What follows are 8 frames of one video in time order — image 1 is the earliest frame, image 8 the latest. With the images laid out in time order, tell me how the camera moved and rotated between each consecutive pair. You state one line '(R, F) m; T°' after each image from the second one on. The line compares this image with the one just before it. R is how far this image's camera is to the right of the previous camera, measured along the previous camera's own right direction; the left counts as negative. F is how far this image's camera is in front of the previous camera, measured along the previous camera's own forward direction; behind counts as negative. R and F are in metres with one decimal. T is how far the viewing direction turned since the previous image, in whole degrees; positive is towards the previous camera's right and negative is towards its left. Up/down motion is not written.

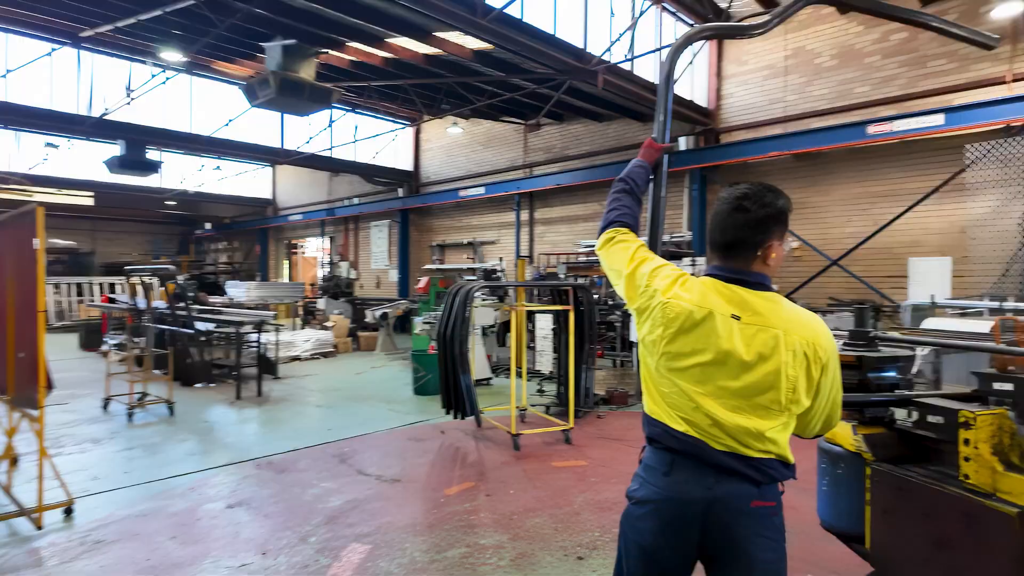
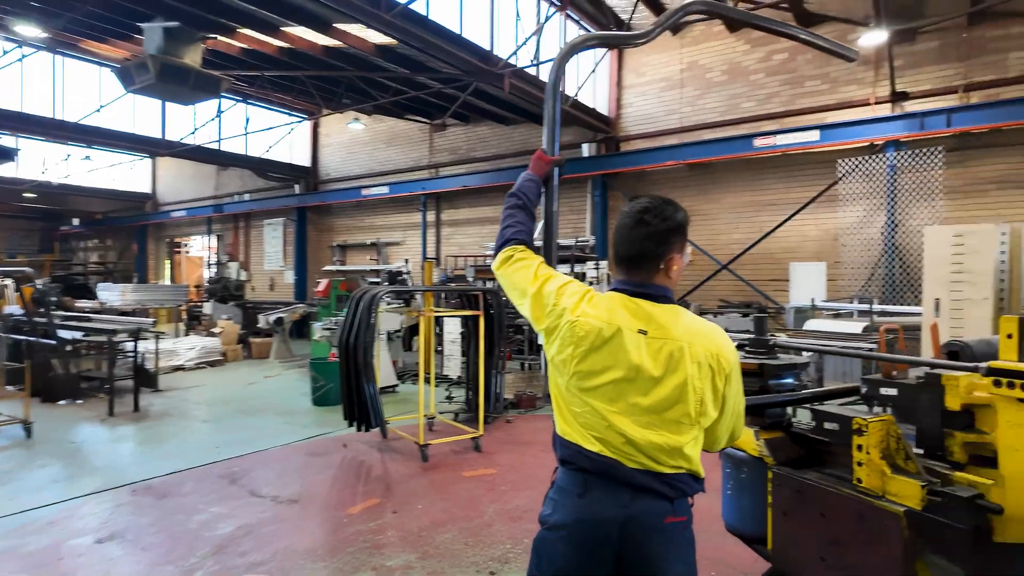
(0.0, +0.1) m; +9°
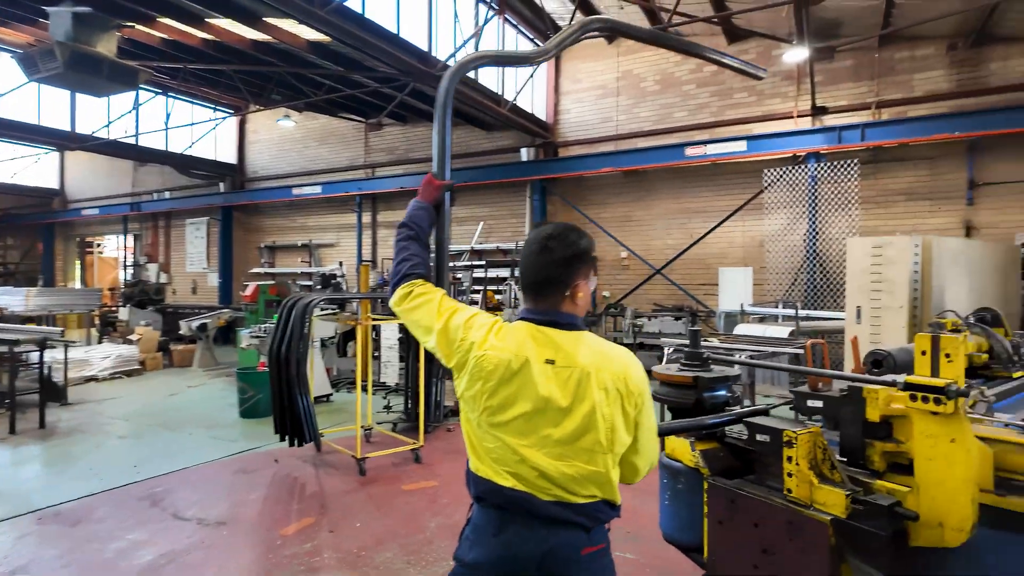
(0.0, 0.0) m; +6°
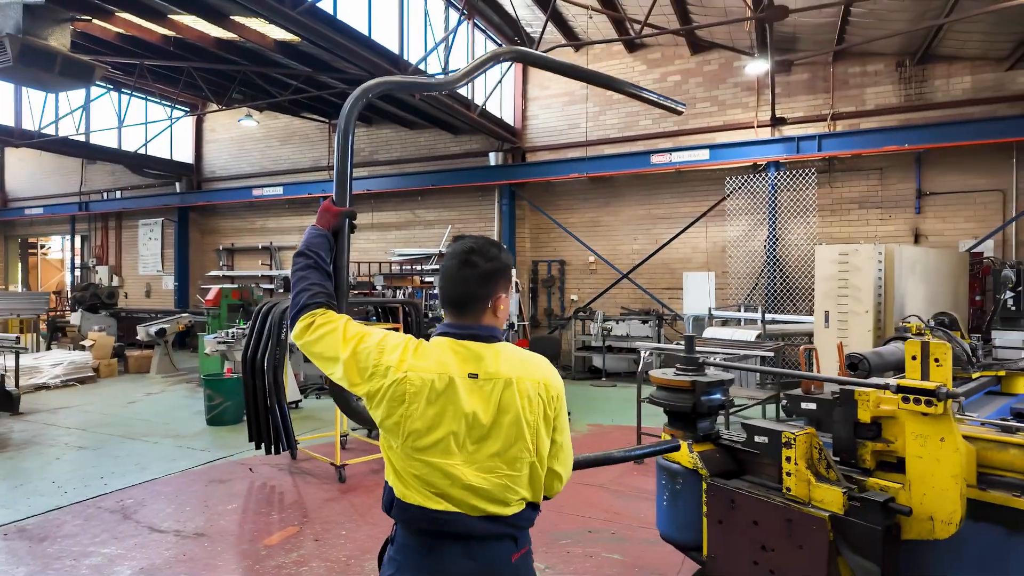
(-0.1, 0.0) m; +4°
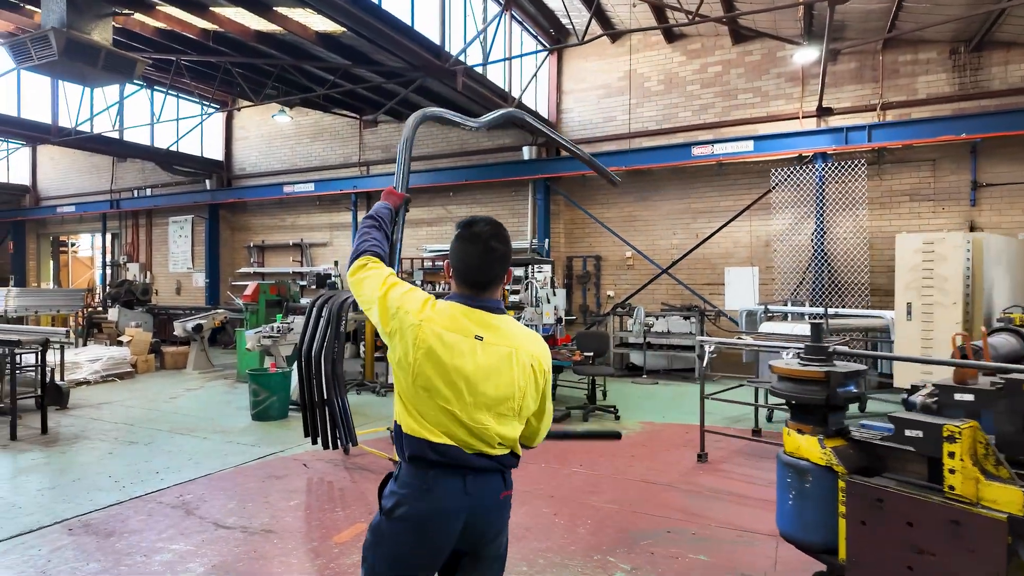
(-0.3, +0.1) m; -1°
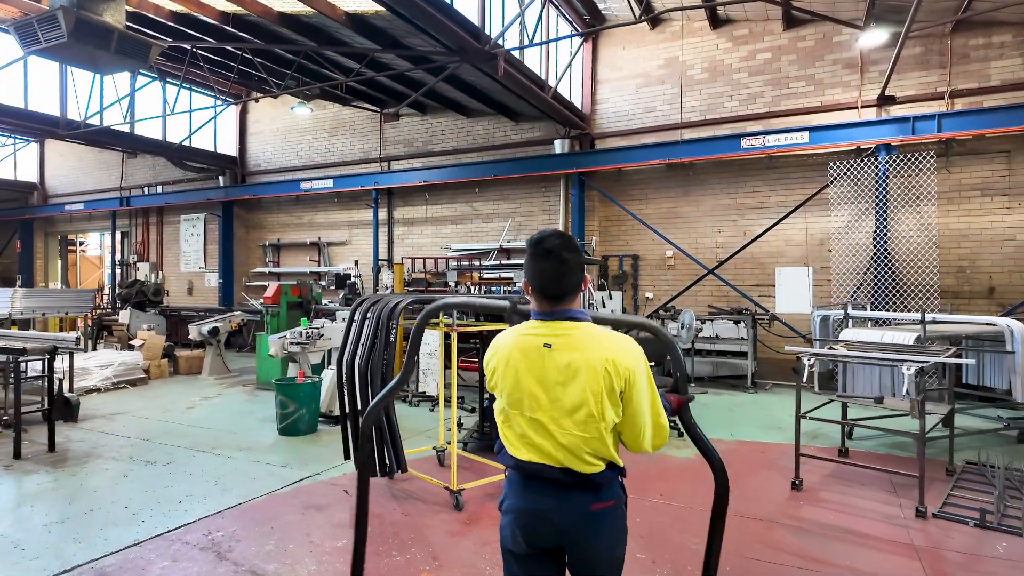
(-0.3, +0.5) m; 0°
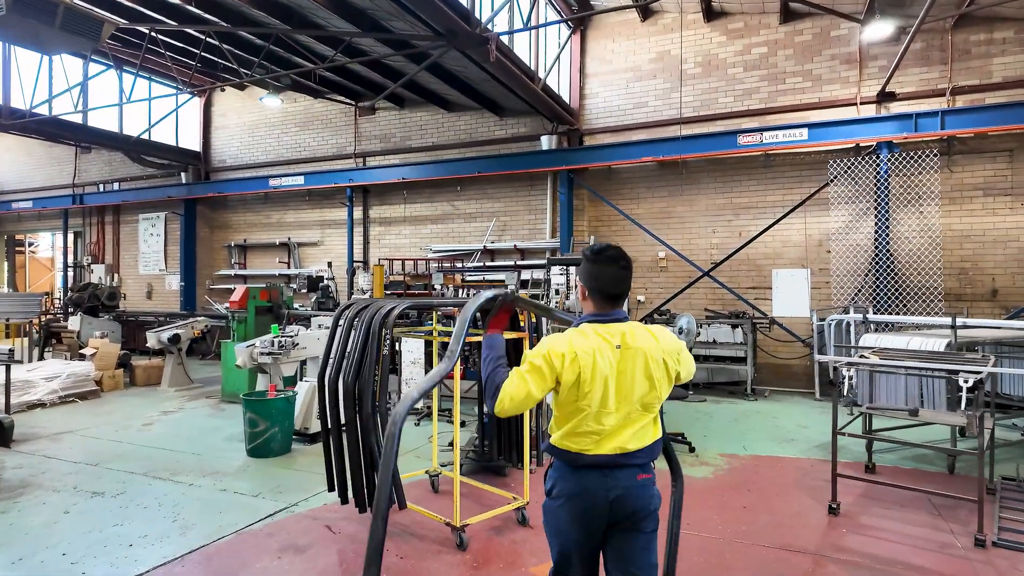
(-0.2, +0.4) m; +3°
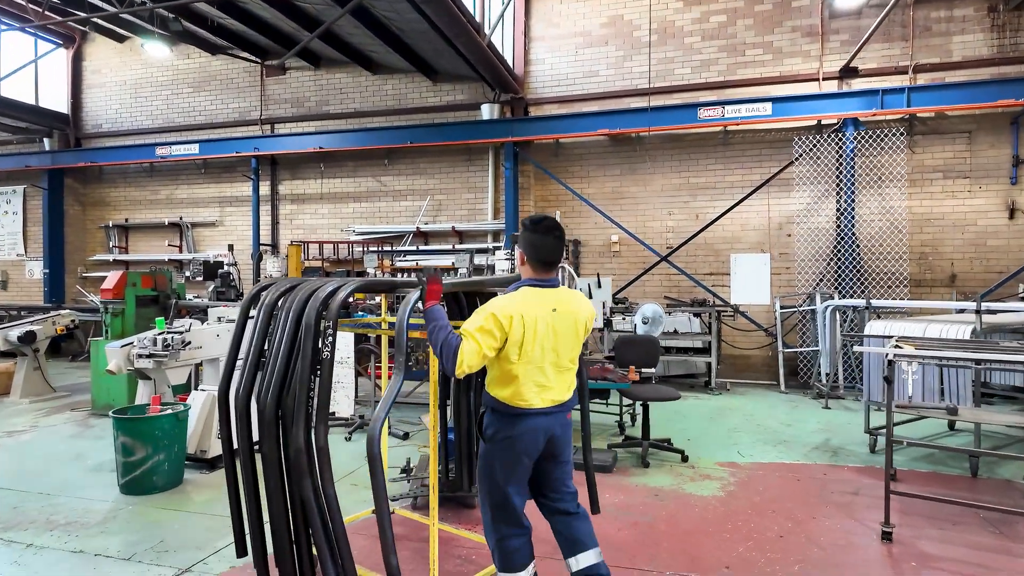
(-0.3, +0.8) m; +8°
